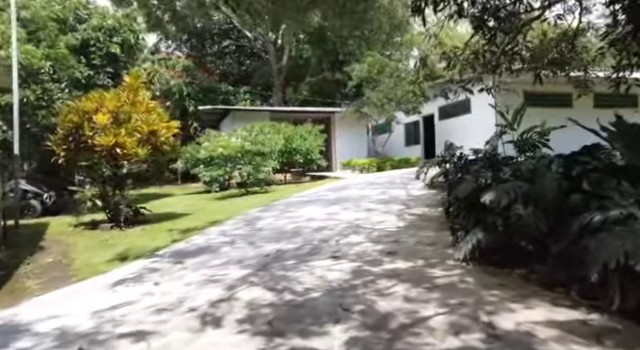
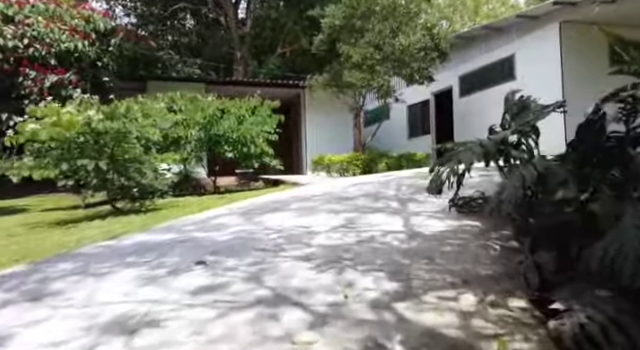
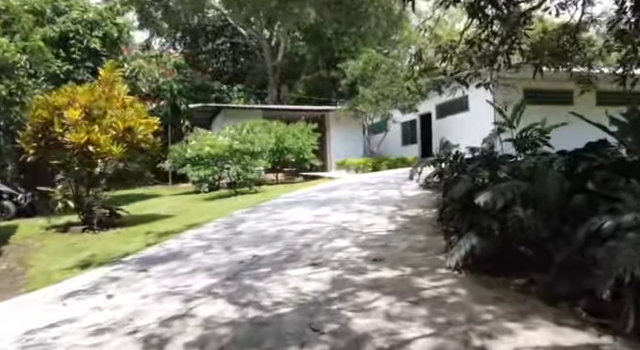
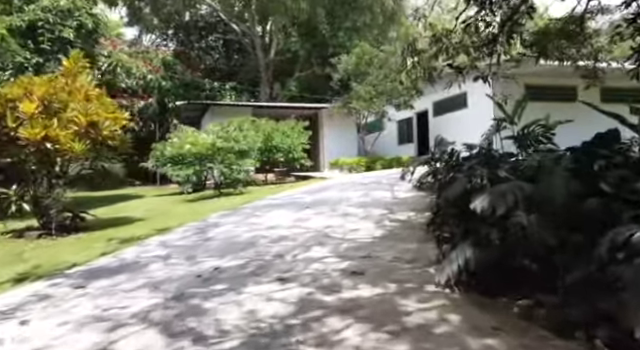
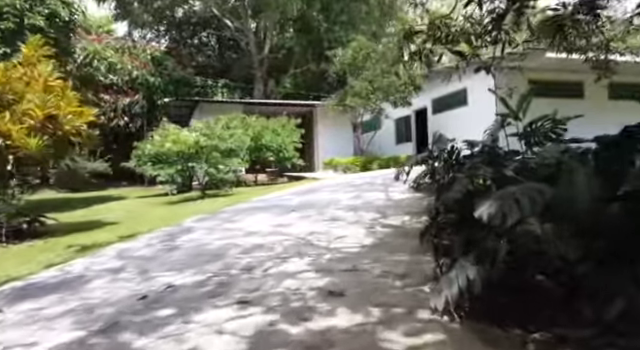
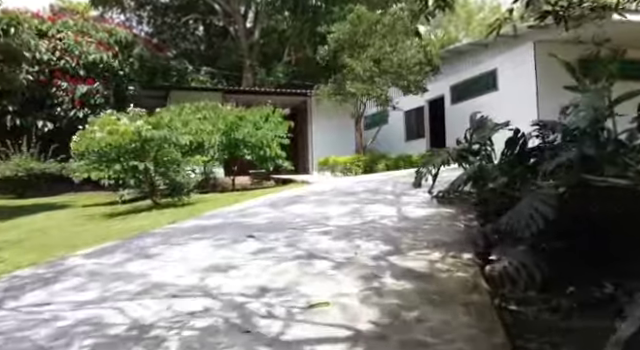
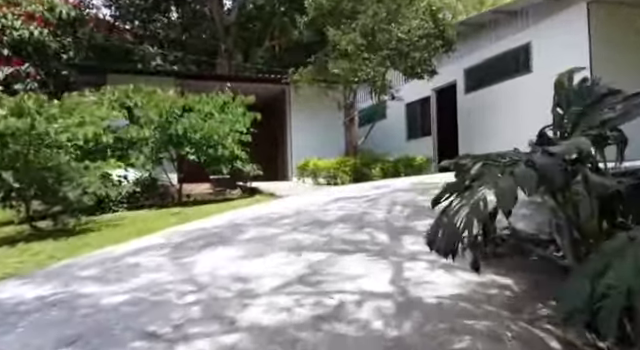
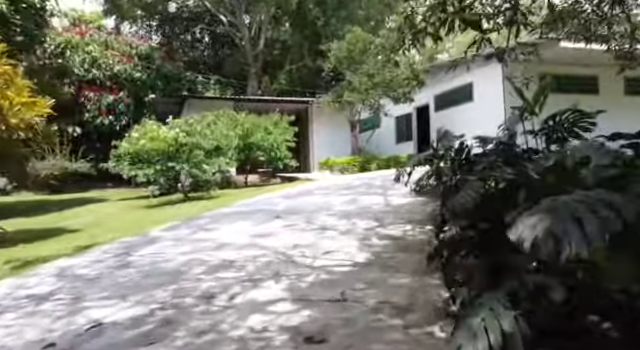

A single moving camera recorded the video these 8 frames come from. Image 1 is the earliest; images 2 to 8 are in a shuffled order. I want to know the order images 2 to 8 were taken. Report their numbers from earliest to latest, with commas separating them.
3, 4, 5, 8, 6, 2, 7
